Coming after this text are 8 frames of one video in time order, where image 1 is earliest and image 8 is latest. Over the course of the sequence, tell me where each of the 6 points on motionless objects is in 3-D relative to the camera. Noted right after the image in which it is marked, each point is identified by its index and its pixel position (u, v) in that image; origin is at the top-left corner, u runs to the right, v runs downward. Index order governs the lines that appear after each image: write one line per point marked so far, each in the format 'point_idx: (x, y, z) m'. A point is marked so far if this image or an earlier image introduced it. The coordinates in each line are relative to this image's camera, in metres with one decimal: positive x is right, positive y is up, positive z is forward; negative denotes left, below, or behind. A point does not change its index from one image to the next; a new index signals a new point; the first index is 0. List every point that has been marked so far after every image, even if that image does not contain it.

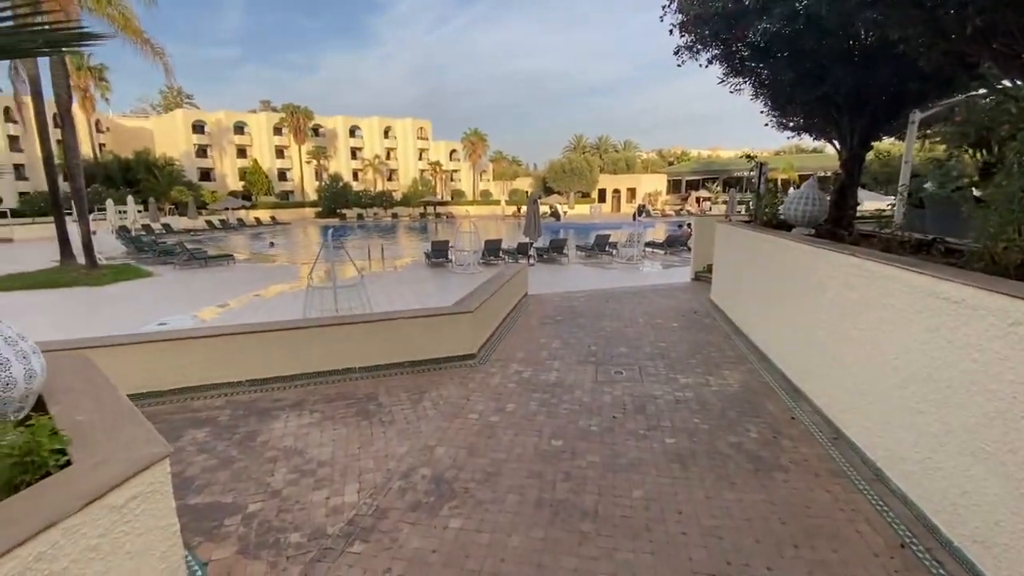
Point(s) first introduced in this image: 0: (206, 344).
0: (-3.2, -0.6, +5.1) m
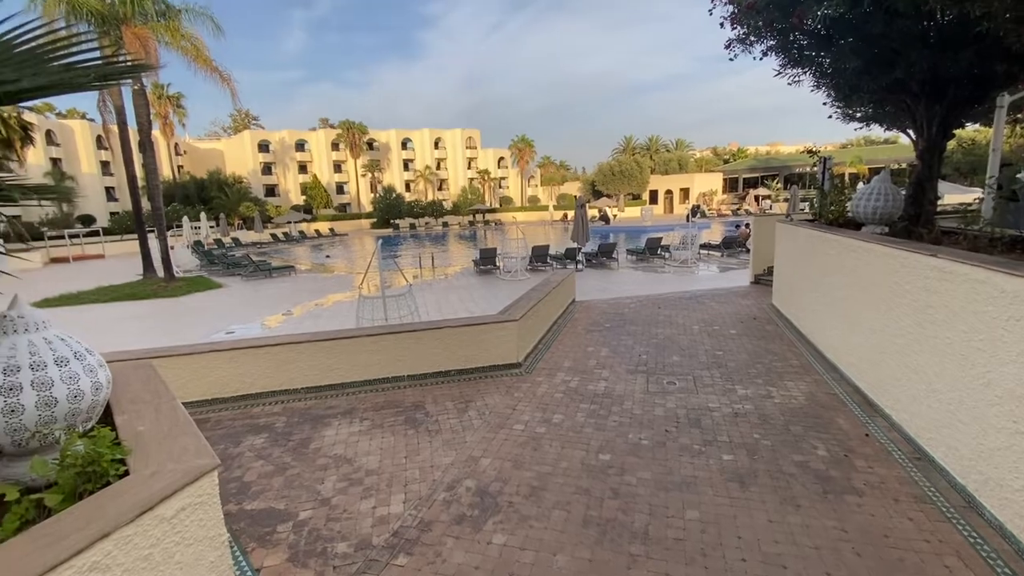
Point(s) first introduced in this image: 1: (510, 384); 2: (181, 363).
0: (-2.7, -0.7, +5.3) m
1: (0.0, -1.1, +5.5) m
2: (-3.5, -0.8, +5.1) m
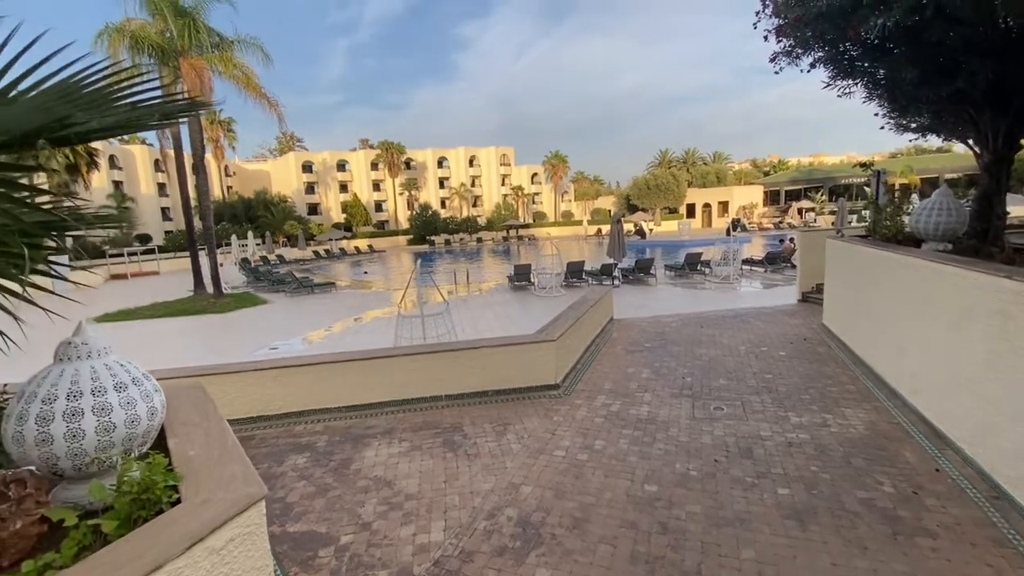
0: (-2.3, -0.9, +5.4) m
1: (+0.4, -1.3, +5.4) m
2: (-3.1, -1.0, +5.3) m
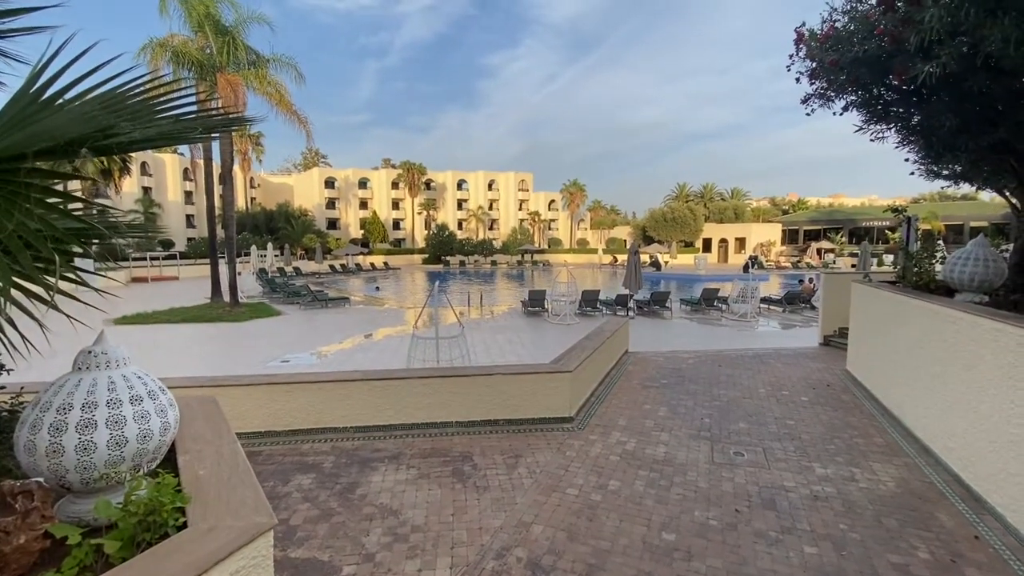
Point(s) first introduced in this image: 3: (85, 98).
0: (-2.1, -1.1, +5.3) m
1: (+0.5, -1.7, +5.2) m
2: (-2.9, -1.1, +5.2) m
3: (-1.8, +0.8, +2.0) m
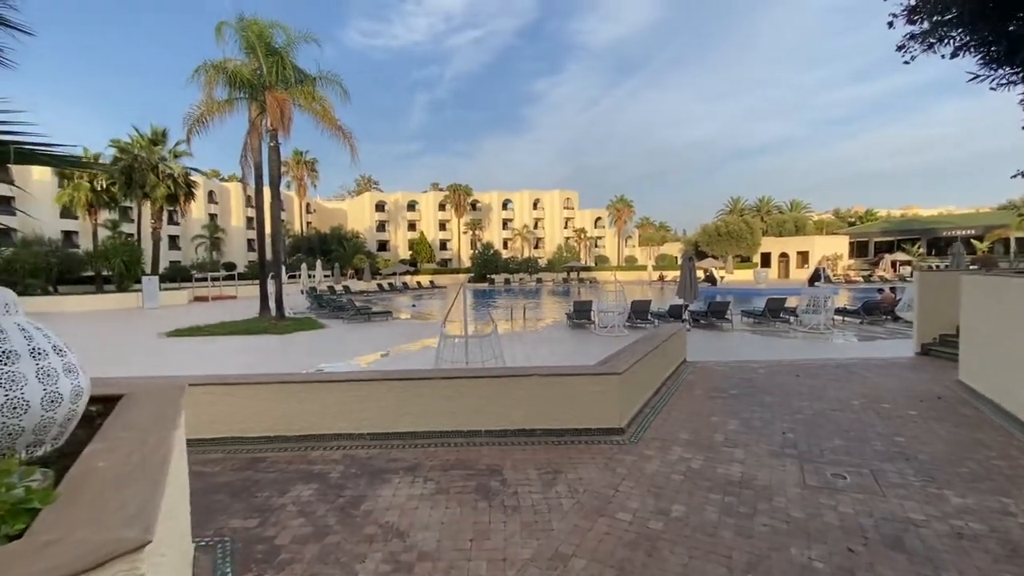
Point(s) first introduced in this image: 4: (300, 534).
0: (-1.8, -1.0, +4.8) m
1: (+0.9, -1.5, +4.4) m
2: (-2.6, -1.0, +4.7) m
3: (-1.8, +1.1, +1.5) m
4: (-1.4, -1.6, +3.1) m
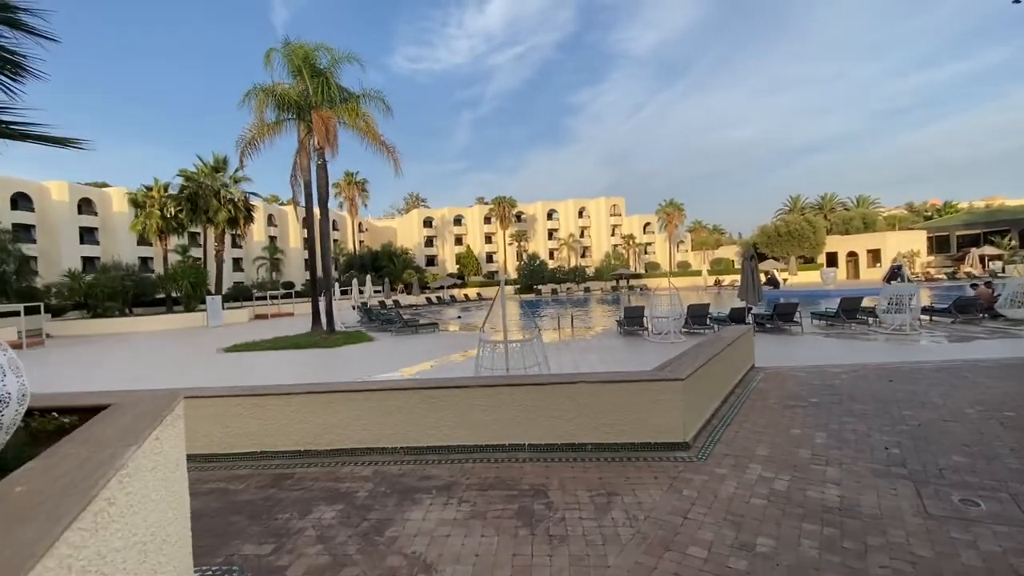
0: (-1.4, -1.0, +4.4) m
1: (+1.3, -1.4, +3.7) m
2: (-2.2, -1.1, +4.5) m
3: (-1.7, +1.1, +1.2) m
4: (-1.1, -1.6, +2.7) m
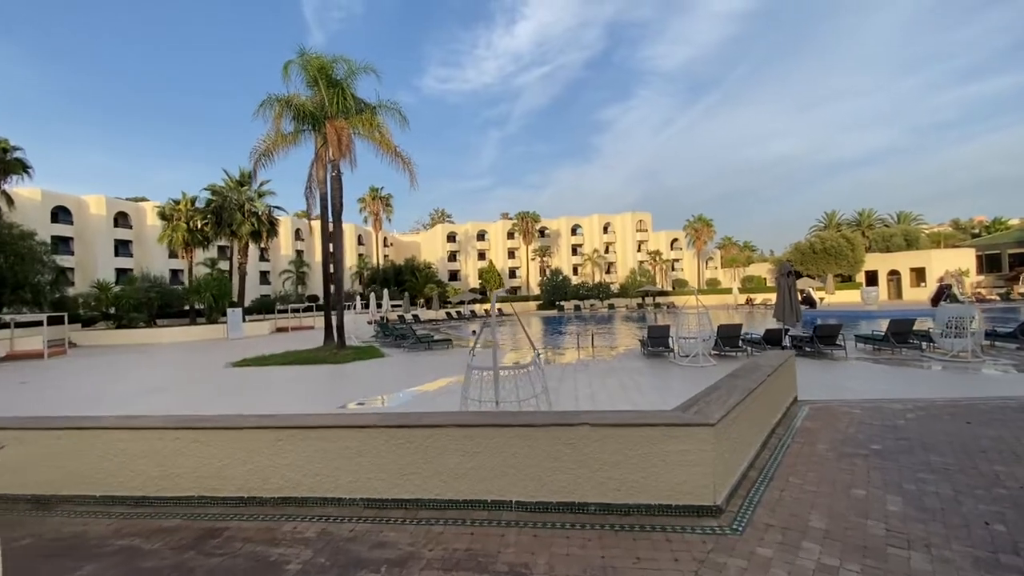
0: (-1.5, -1.1, +3.6) m
1: (+1.1, -1.6, +2.8) m
2: (-2.3, -1.2, +3.7) m
3: (-2.0, +1.1, +0.6) m
4: (-1.3, -1.6, +1.9) m
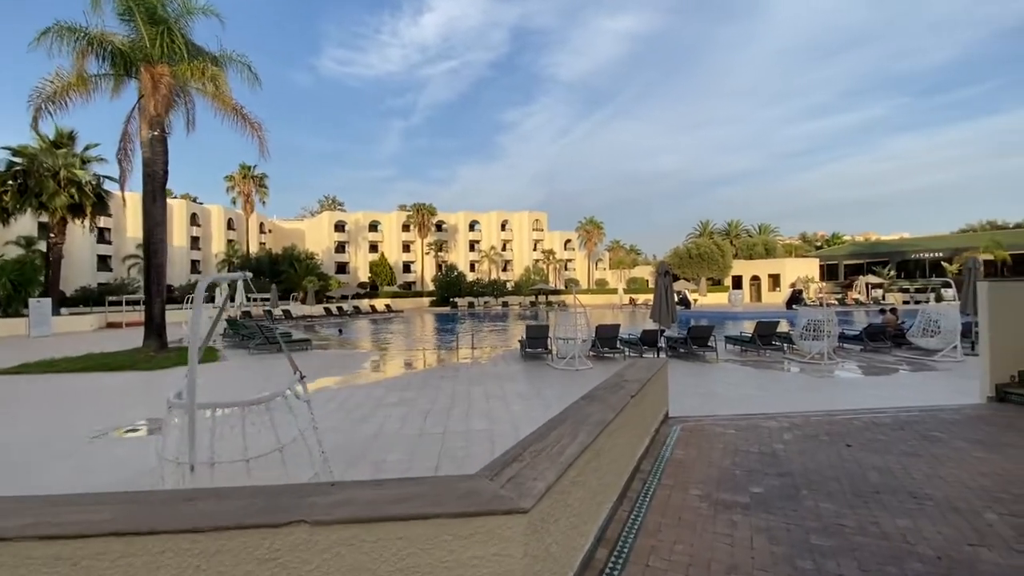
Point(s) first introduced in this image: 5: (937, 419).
0: (-2.8, -1.0, +1.7) m
1: (-0.1, -1.5, +1.4) m
2: (-3.6, -1.0, +1.6) m
3: (-2.6, +1.2, -1.5) m
4: (-2.3, -1.5, 0.0) m
5: (+4.6, -1.4, +5.2) m
